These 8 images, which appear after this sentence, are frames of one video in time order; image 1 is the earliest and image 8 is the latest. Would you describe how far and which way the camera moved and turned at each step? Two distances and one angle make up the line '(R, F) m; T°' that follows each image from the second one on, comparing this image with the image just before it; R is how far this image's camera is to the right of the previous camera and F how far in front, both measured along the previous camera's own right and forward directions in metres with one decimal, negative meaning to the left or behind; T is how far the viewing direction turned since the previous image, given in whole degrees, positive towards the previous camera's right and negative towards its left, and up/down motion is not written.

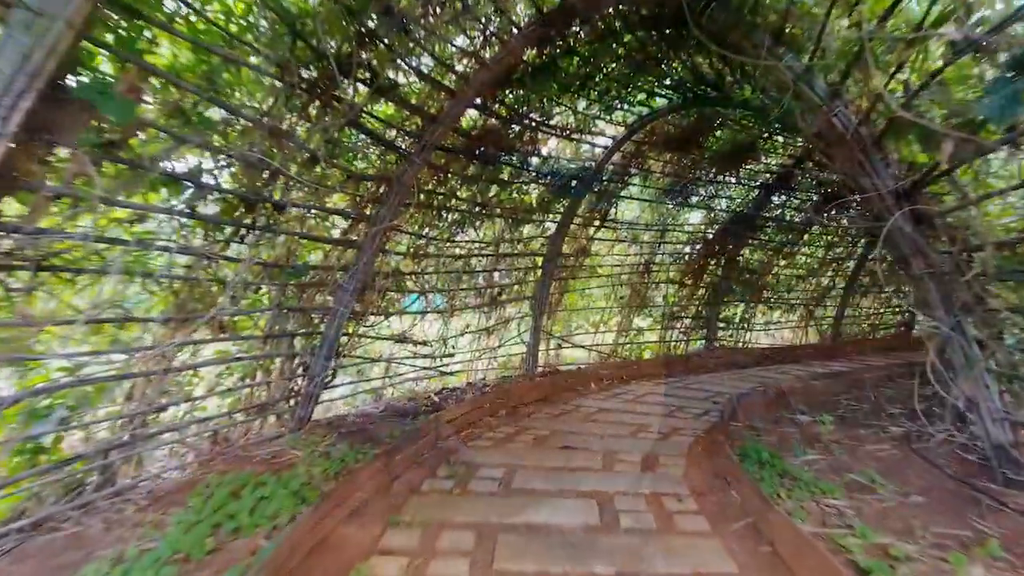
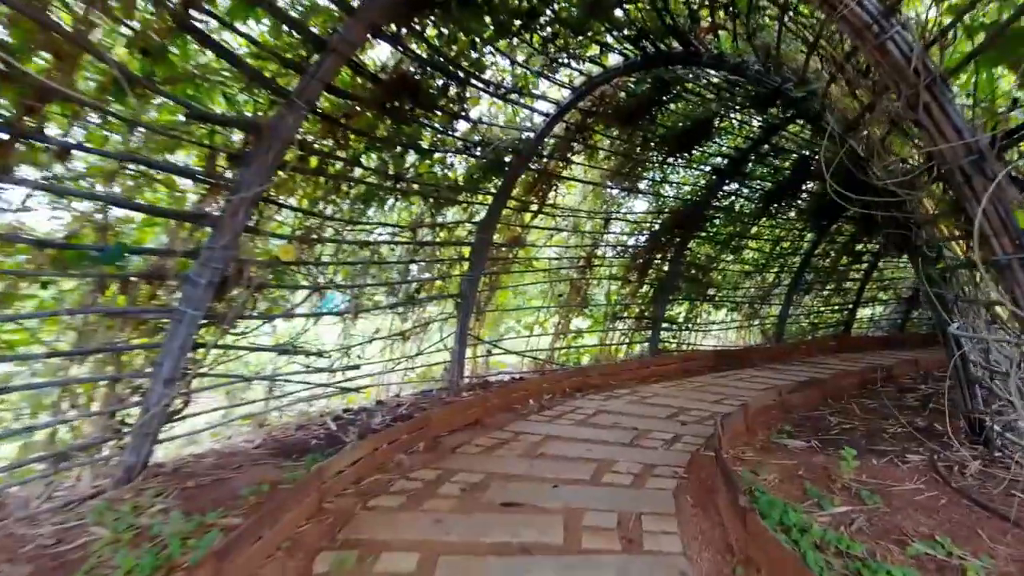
(0.0, +0.9) m; +7°
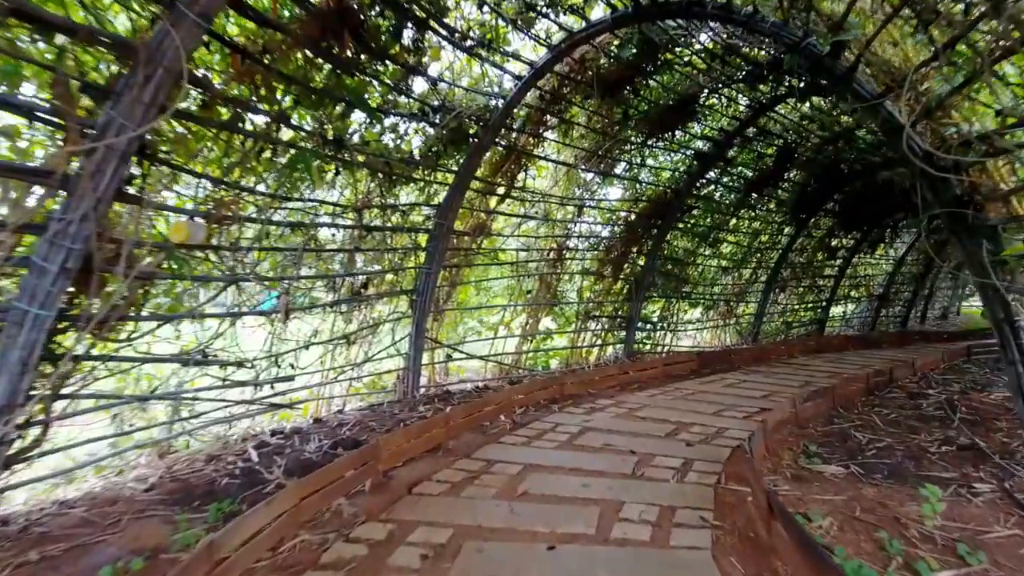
(-0.1, +0.6) m; +4°
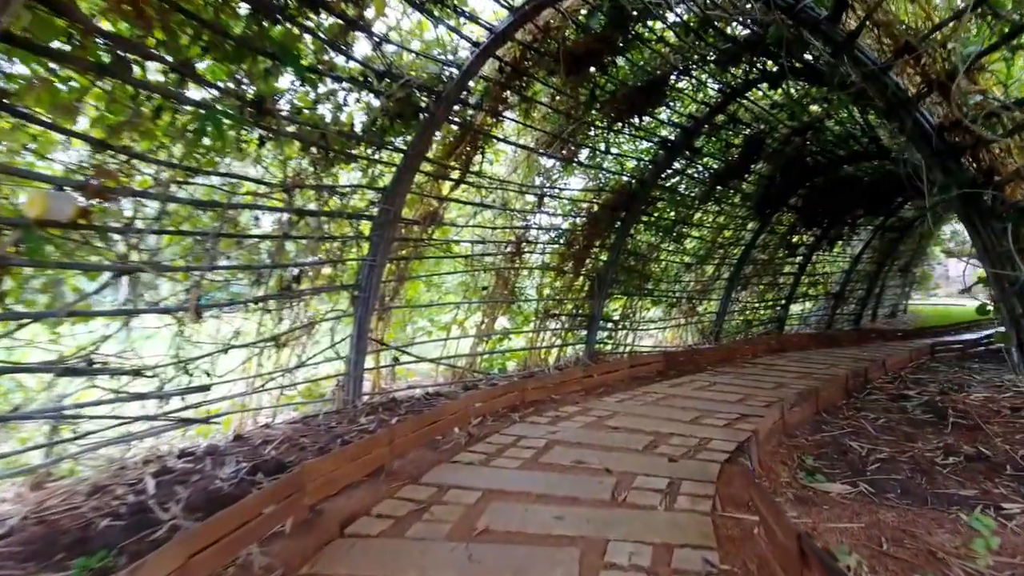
(0.0, +0.4) m; +4°
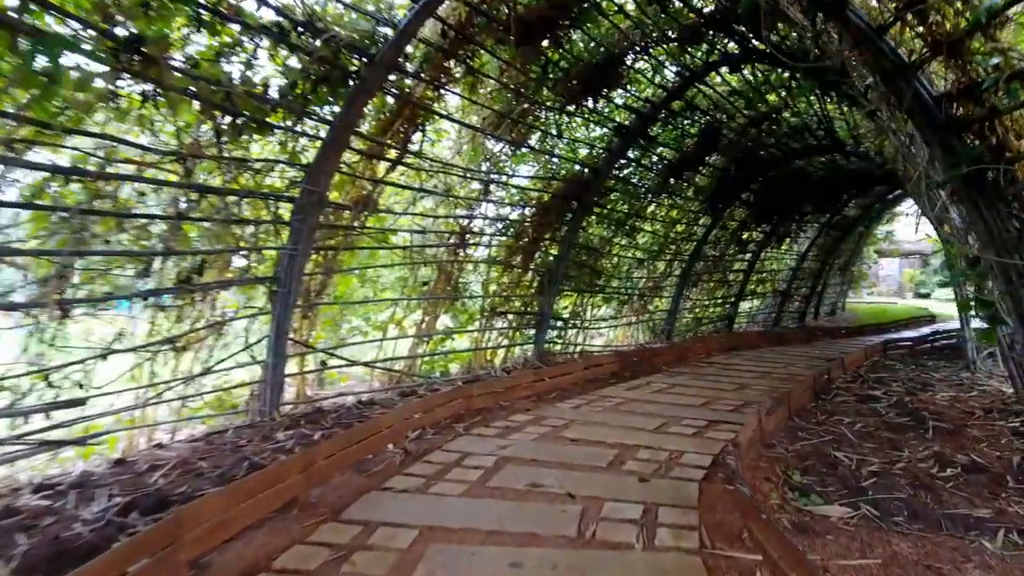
(0.0, +0.4) m; +5°
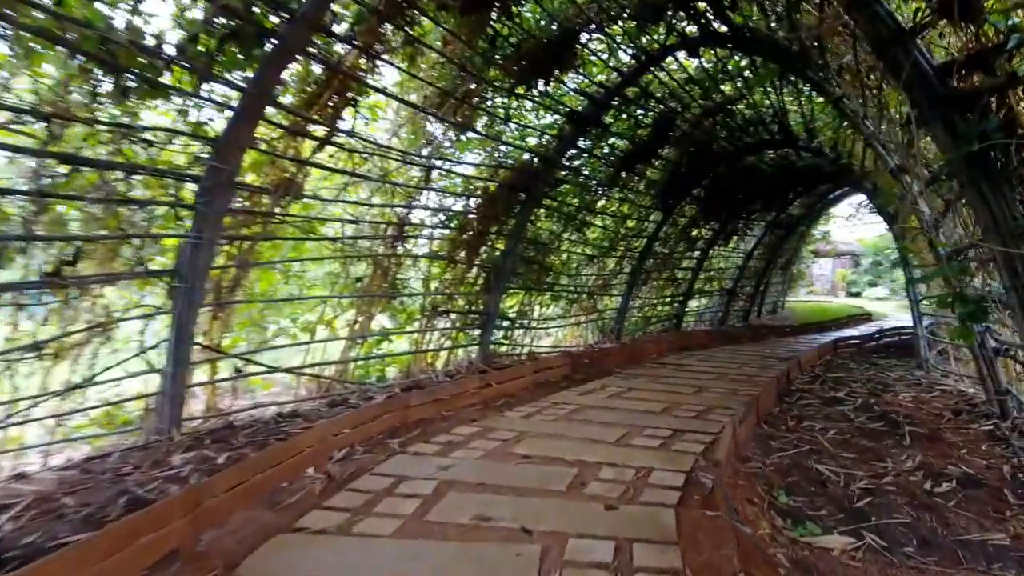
(0.0, +0.3) m; +5°
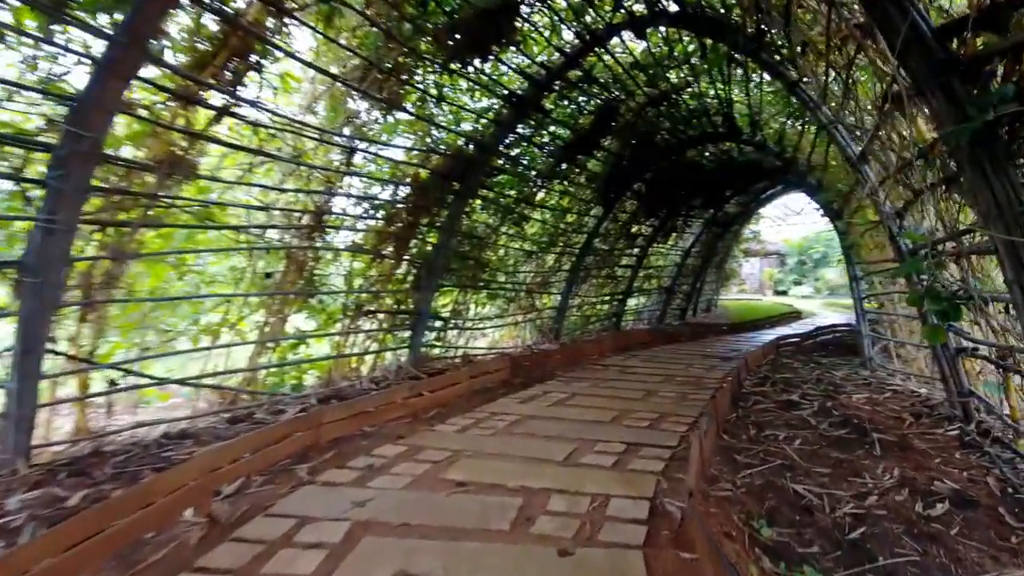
(0.0, +0.3) m; +6°
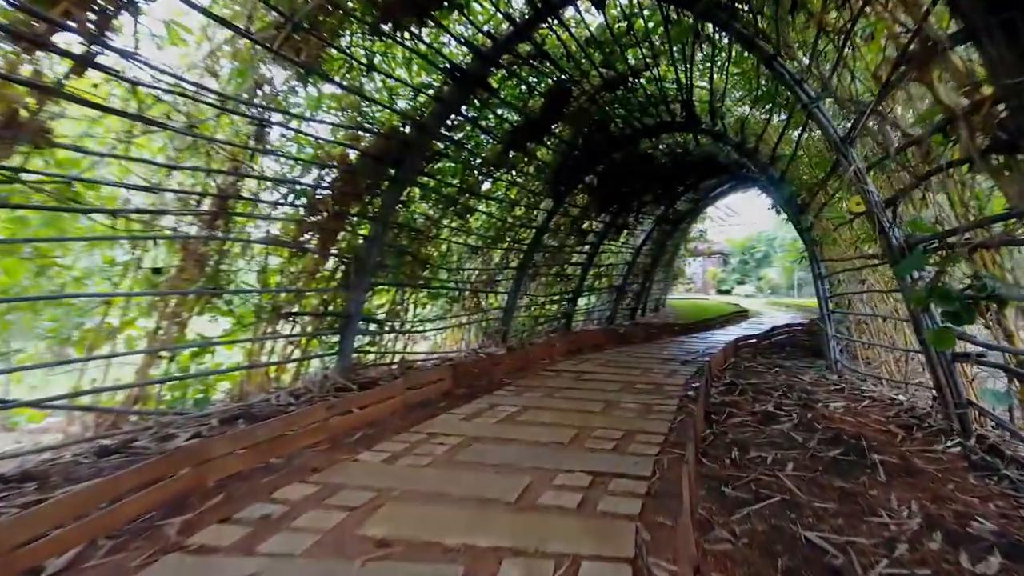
(0.0, +0.4) m; +5°
